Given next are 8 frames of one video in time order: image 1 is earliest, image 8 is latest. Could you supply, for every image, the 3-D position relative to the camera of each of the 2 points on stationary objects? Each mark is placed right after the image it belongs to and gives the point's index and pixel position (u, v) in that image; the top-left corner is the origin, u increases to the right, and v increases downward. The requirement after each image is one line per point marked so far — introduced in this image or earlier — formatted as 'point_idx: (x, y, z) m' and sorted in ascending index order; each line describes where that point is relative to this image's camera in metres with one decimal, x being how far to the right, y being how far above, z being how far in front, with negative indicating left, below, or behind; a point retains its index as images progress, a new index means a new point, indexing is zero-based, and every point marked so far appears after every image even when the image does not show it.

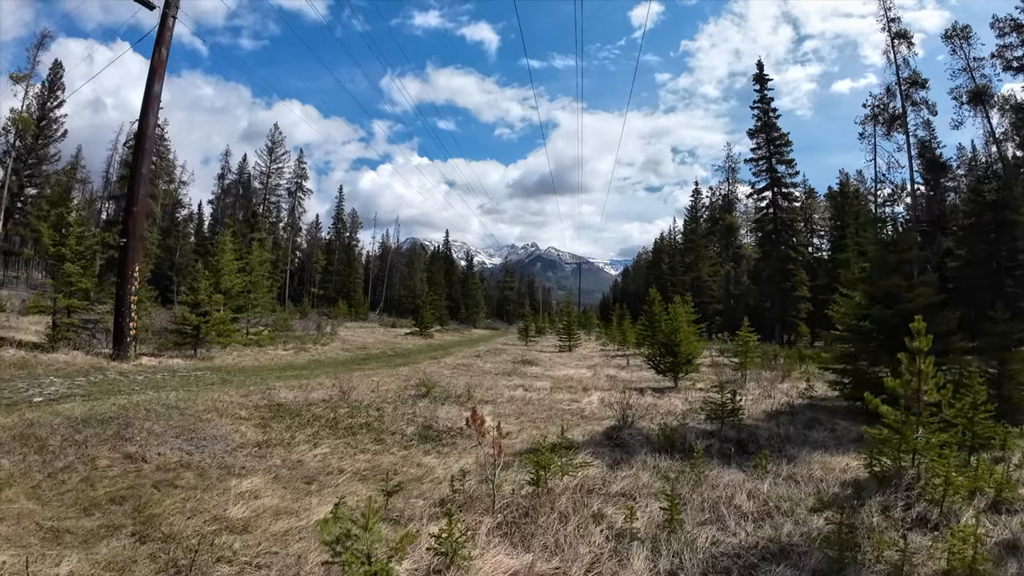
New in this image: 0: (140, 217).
0: (-11.4, +2.0, +16.0) m
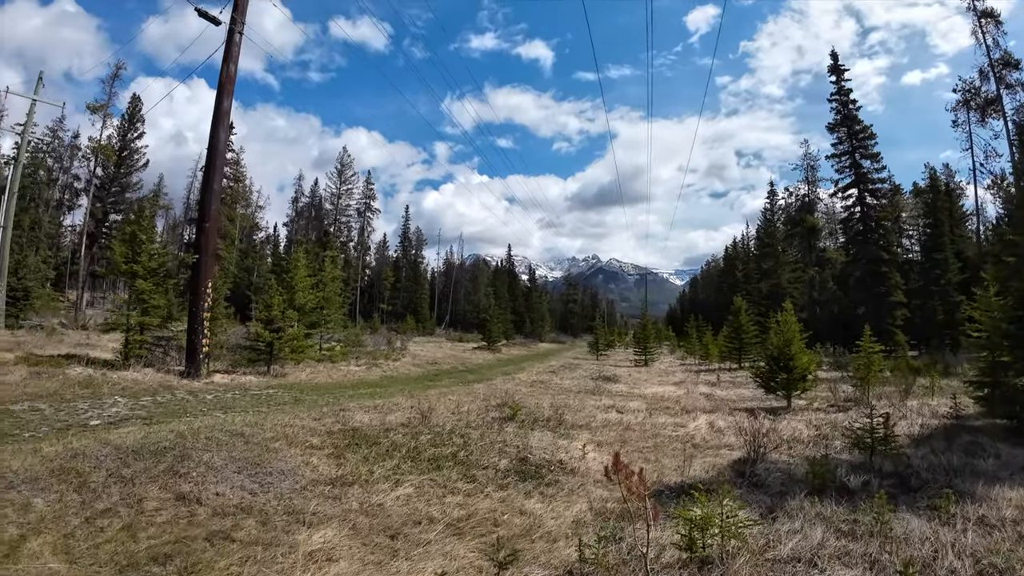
0: (-8.8, +1.5, +15.3) m
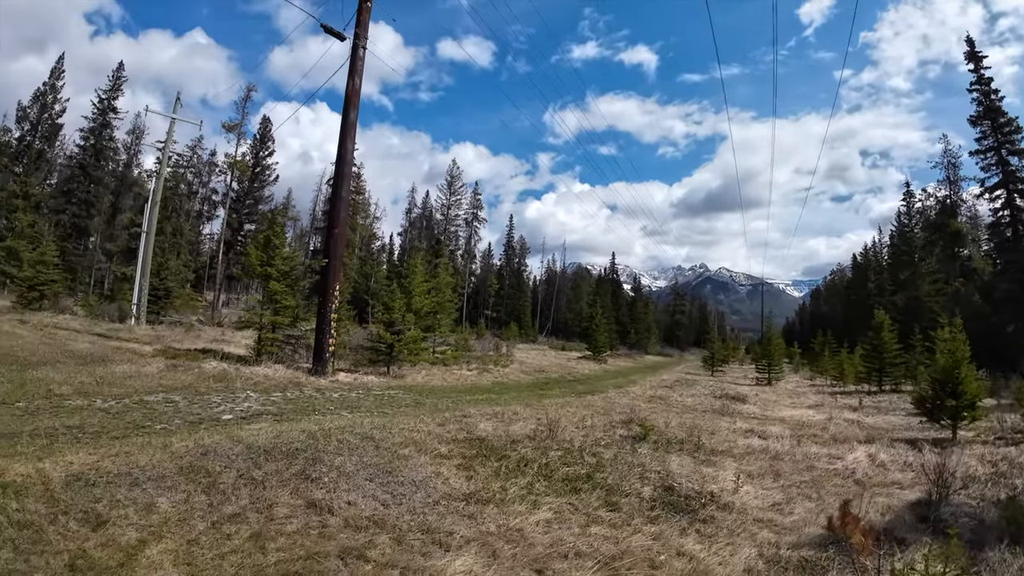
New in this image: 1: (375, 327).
0: (-5.2, +1.5, +15.8) m
1: (-4.9, -1.5, +19.2) m
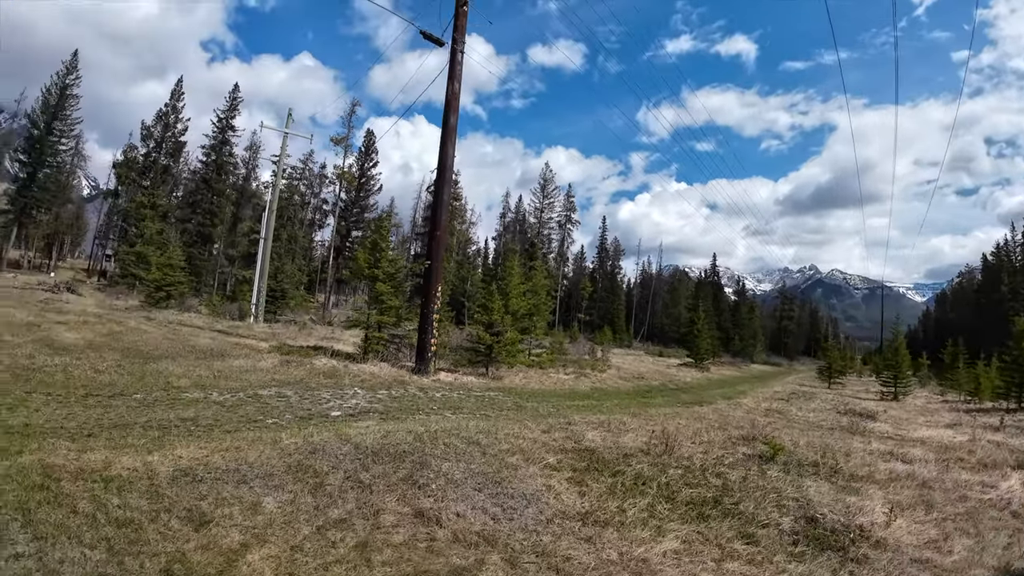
0: (-2.1, +1.5, +15.8) m
1: (-1.3, -1.5, +19.1) m
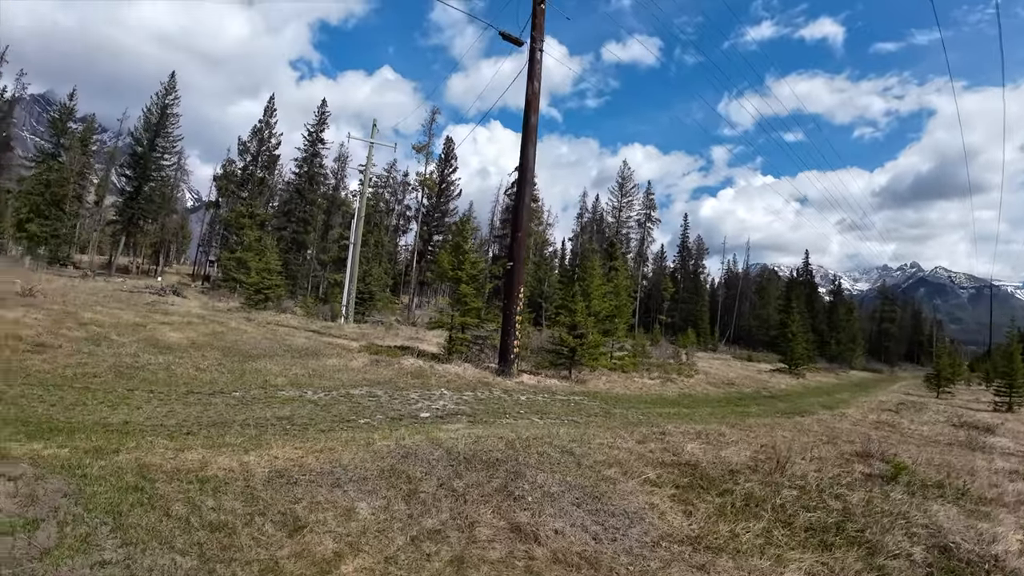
0: (+0.4, +1.5, +15.5) m
1: (+1.7, -1.5, +18.6) m
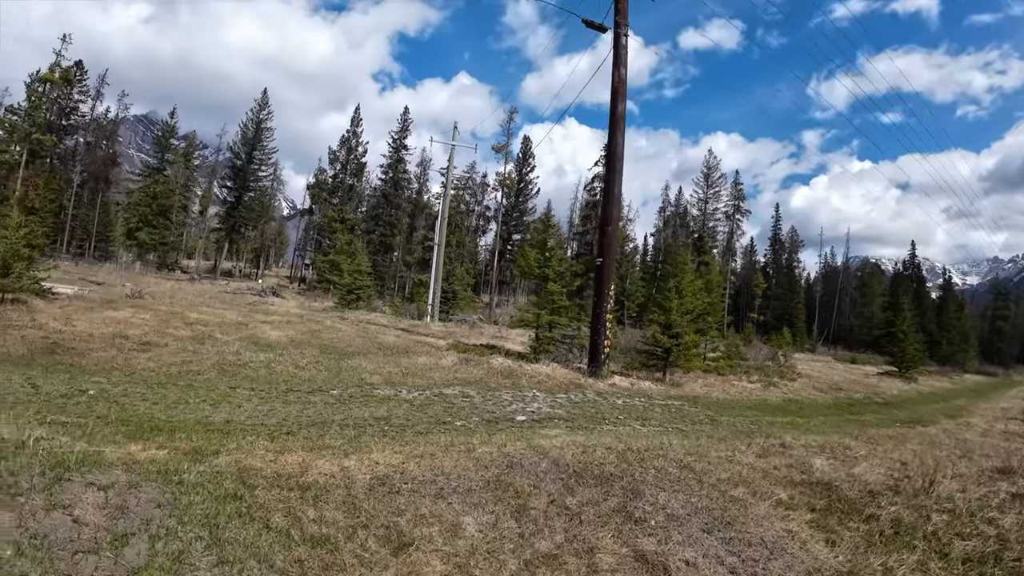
0: (+2.9, +1.6, +14.7) m
1: (+4.7, -1.4, +17.6) m
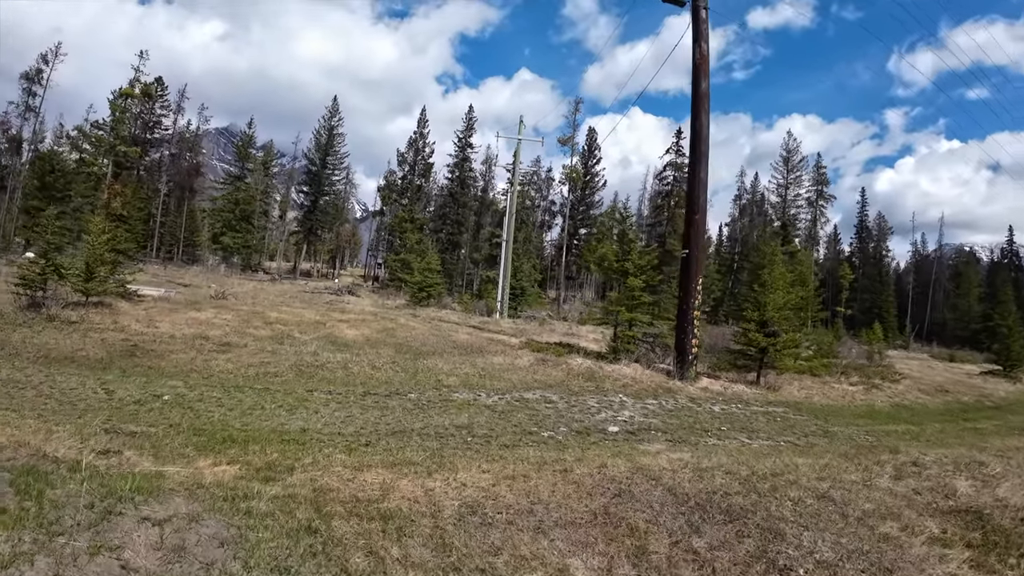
0: (+4.9, +1.7, +13.5) m
1: (+7.1, -1.2, +16.2) m
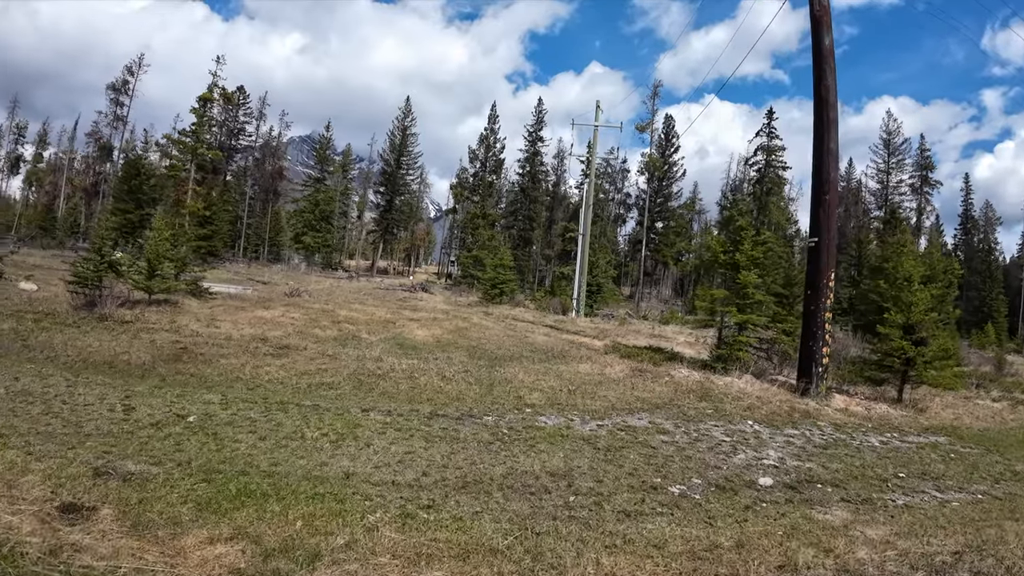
0: (+6.8, +1.8, +11.1) m
1: (+9.4, -1.1, +13.5) m
